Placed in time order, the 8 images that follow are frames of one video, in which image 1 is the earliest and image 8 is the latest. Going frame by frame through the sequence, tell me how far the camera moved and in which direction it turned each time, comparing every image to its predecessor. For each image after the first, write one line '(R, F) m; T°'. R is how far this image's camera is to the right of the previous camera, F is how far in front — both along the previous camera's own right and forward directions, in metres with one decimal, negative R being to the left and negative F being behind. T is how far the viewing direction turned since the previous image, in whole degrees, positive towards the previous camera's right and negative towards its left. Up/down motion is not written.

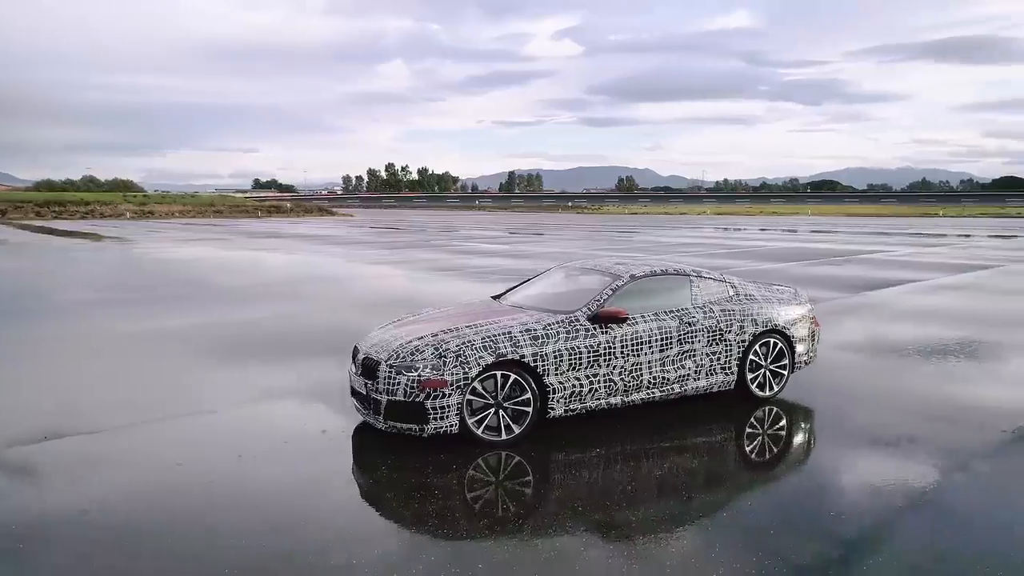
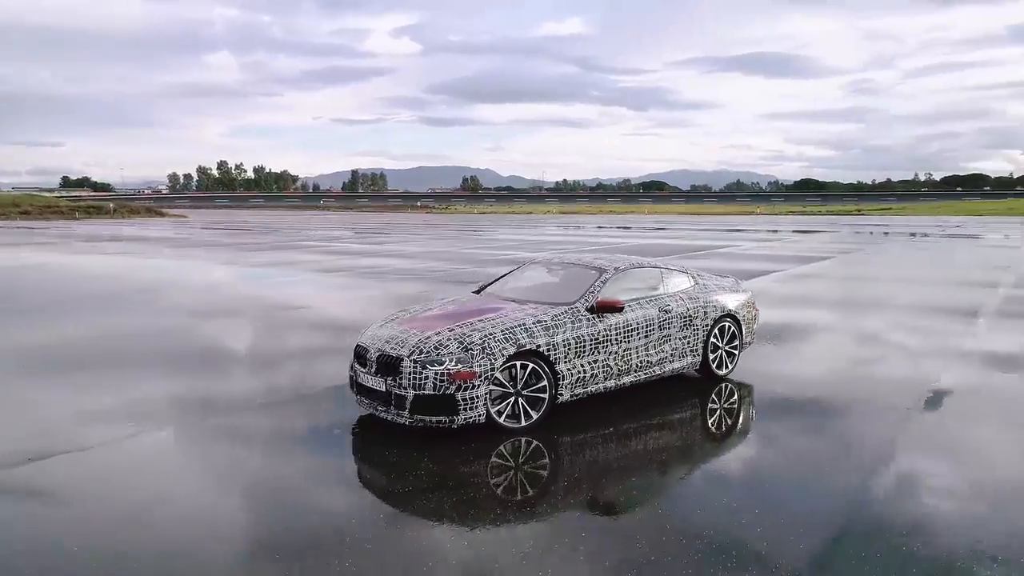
(-0.8, -0.1) m; +12°
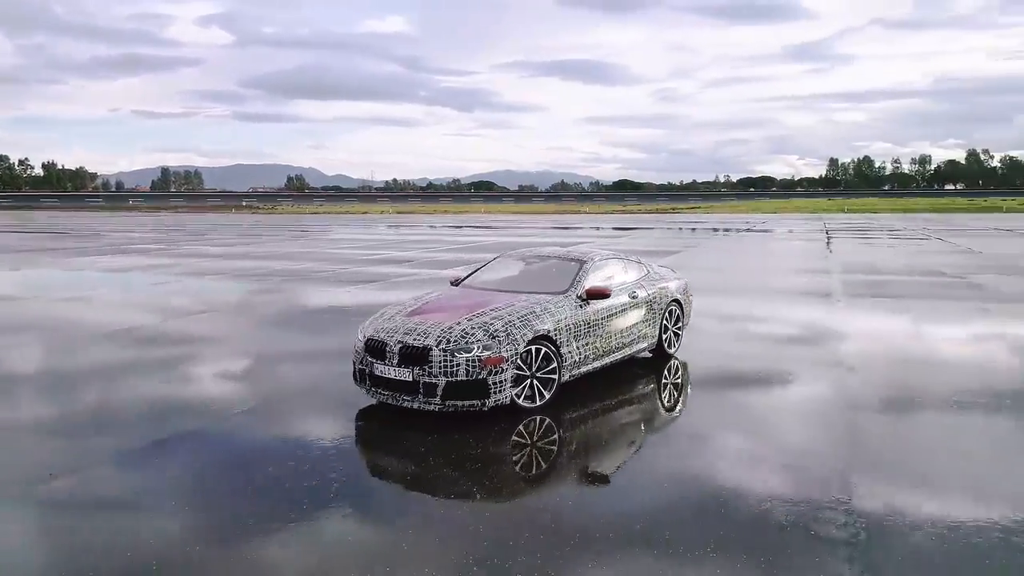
(-0.9, -0.1) m; +13°
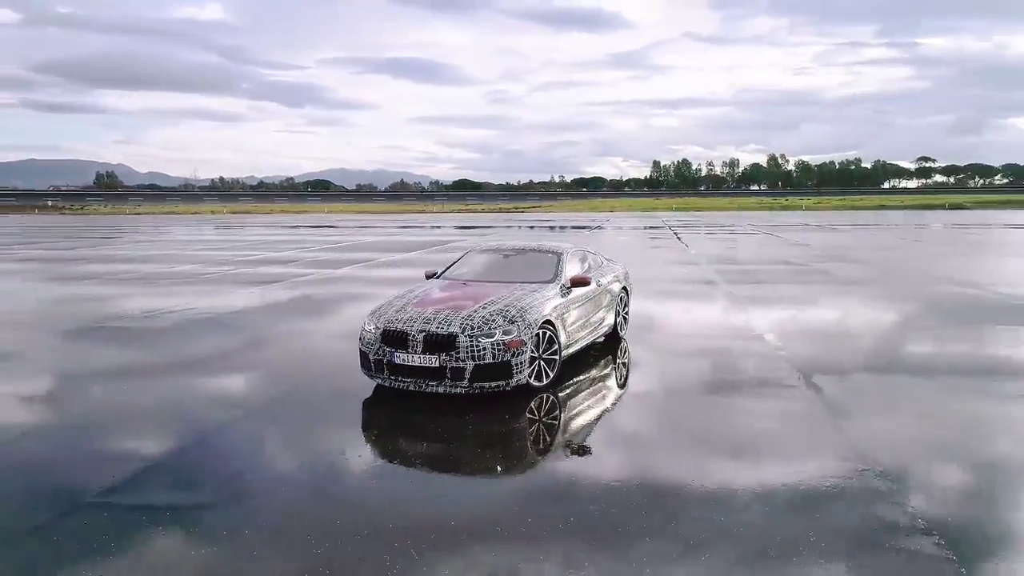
(-0.9, -0.2) m; +13°
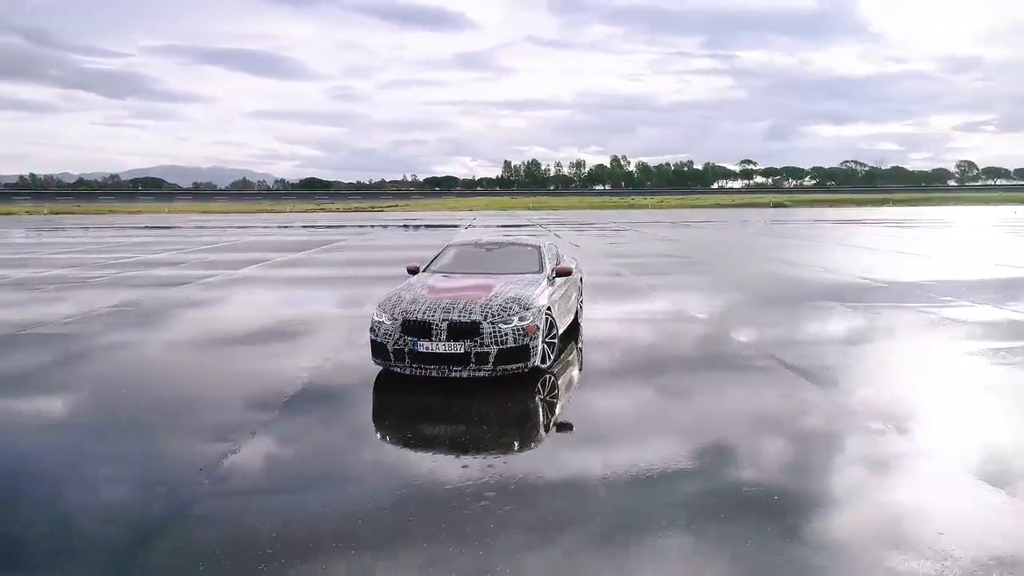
(-0.9, -0.2) m; +12°
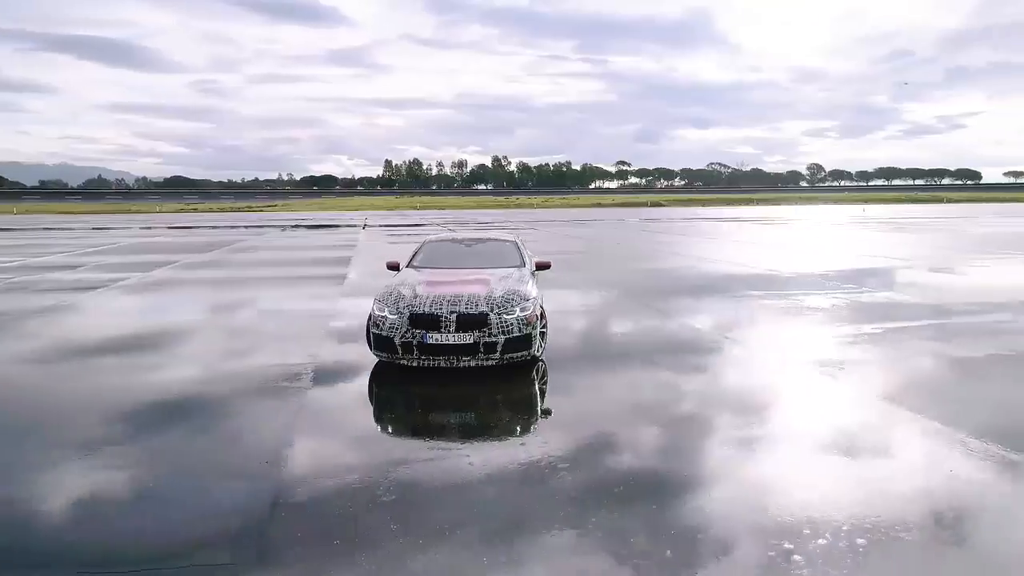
(-0.7, -0.2) m; +9°
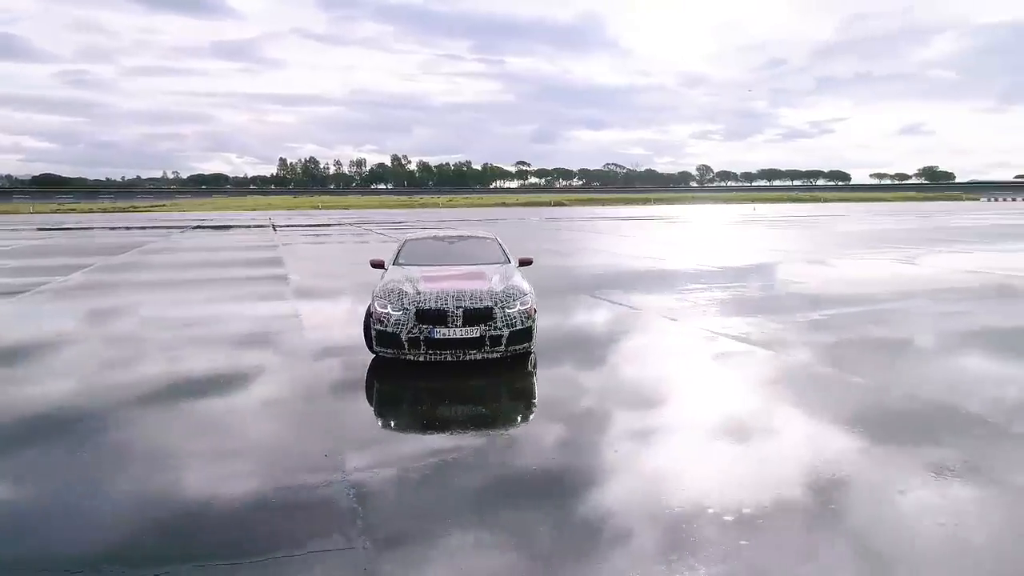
(-0.6, -0.1) m; +8°
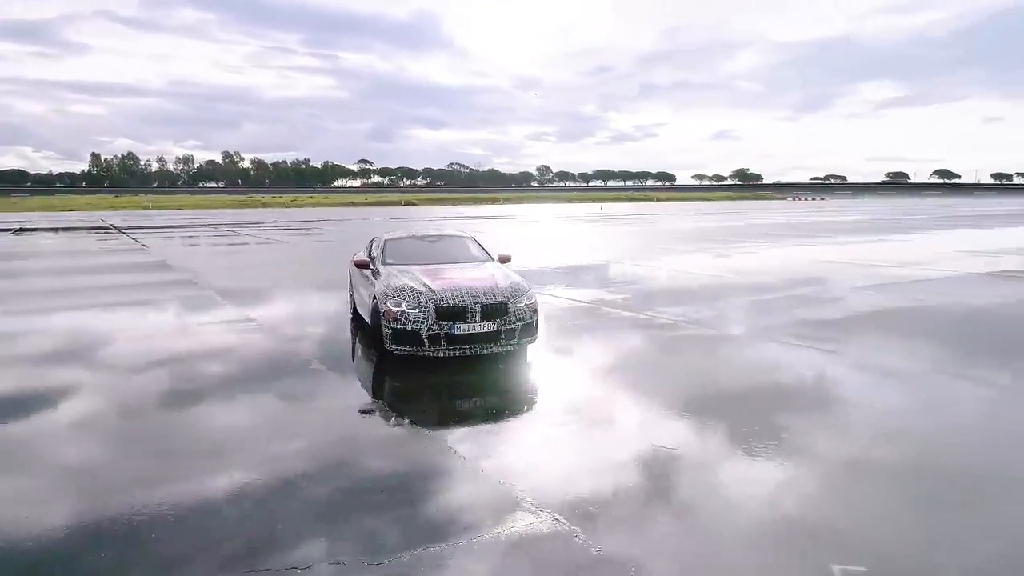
(-1.0, -0.1) m; +12°
